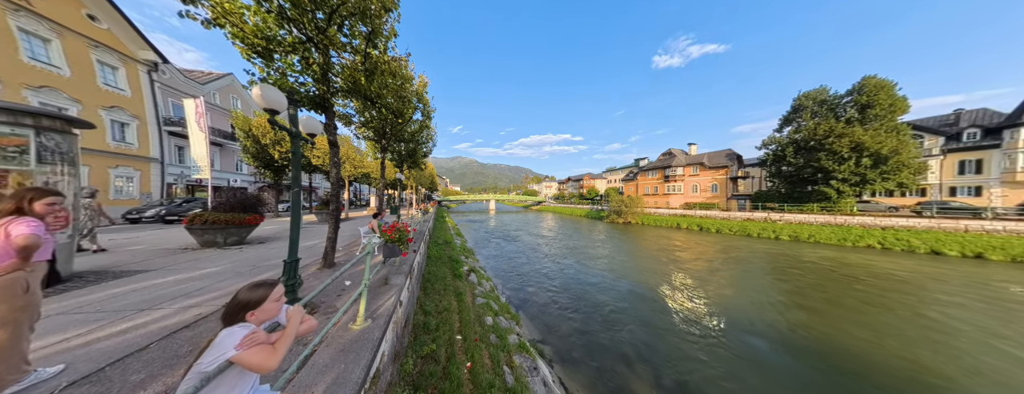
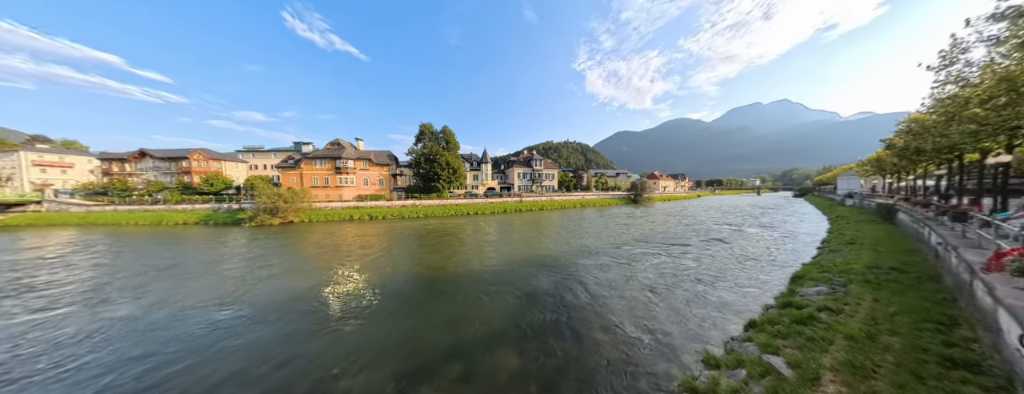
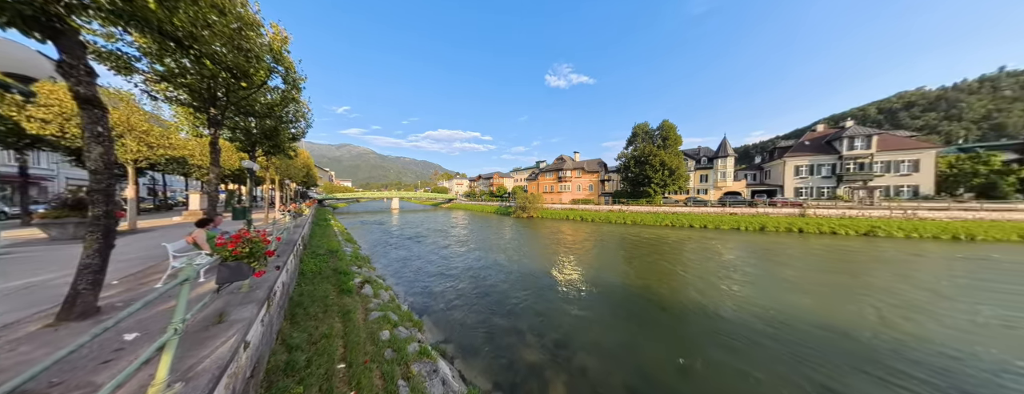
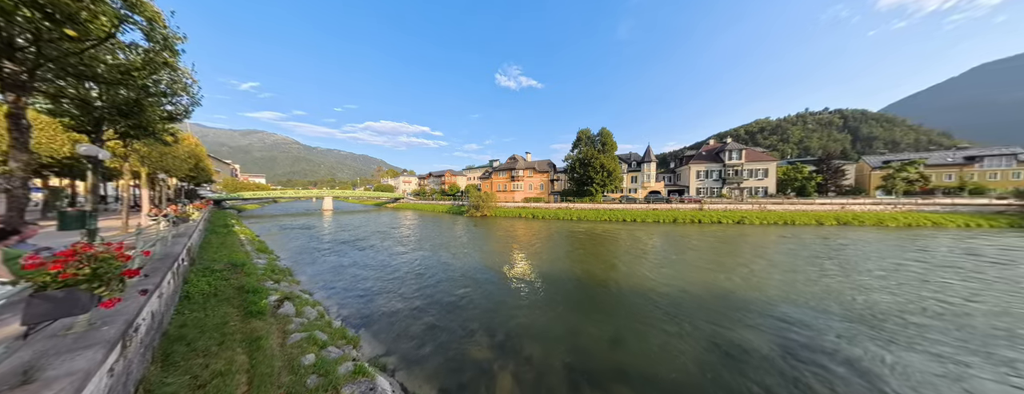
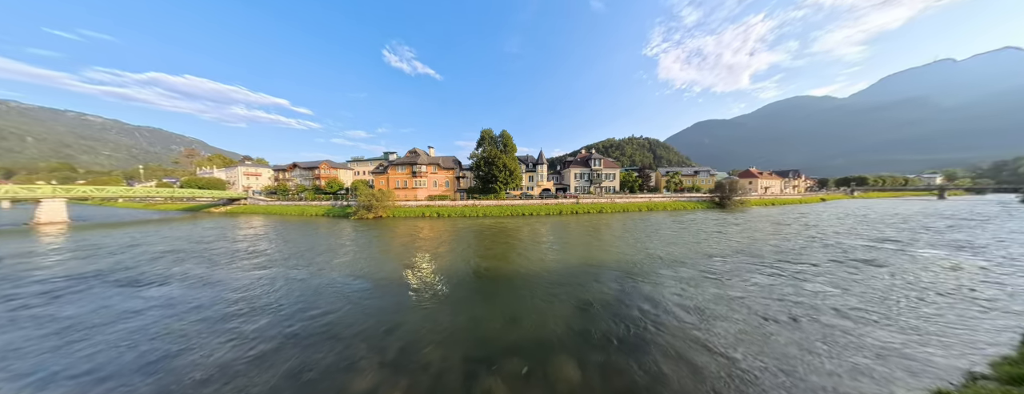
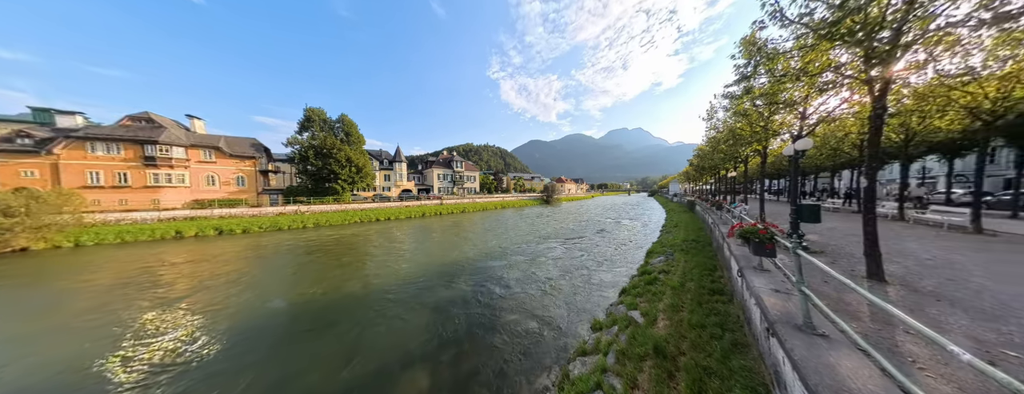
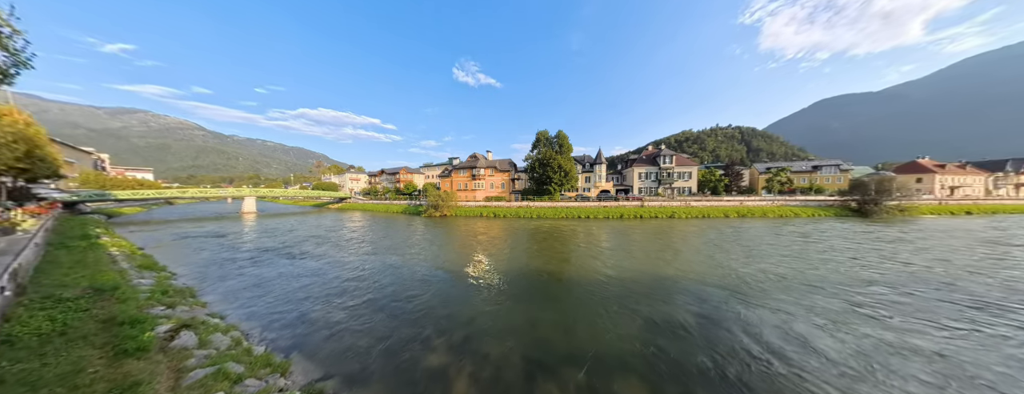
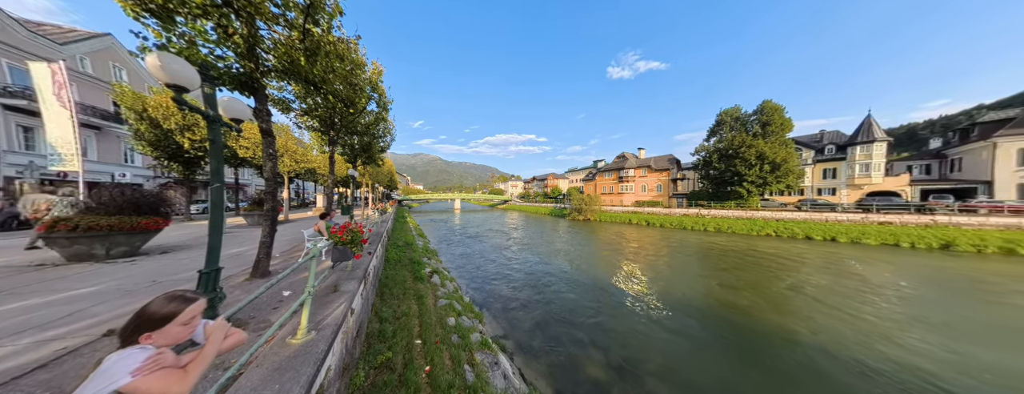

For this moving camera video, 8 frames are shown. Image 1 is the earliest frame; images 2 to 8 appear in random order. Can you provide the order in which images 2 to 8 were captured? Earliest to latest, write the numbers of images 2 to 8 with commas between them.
8, 3, 4, 7, 5, 2, 6
